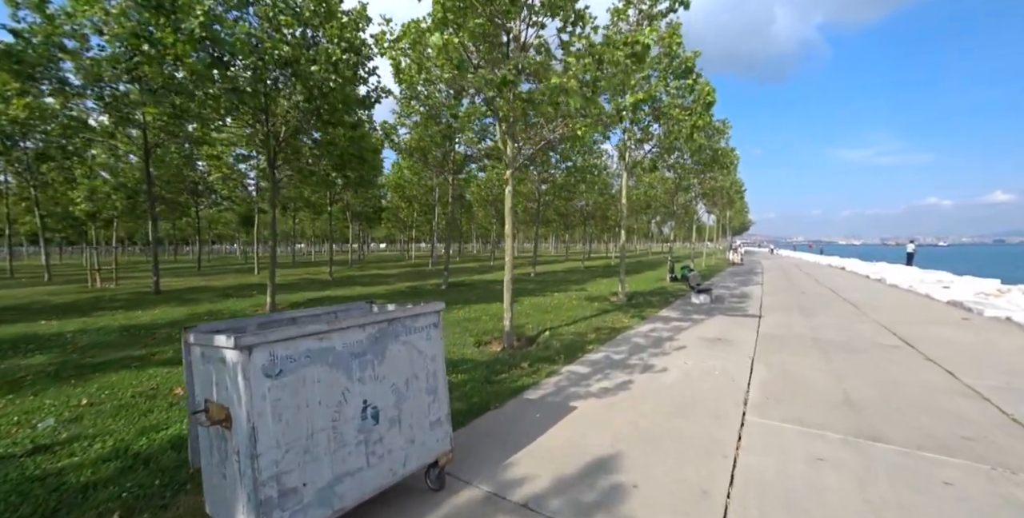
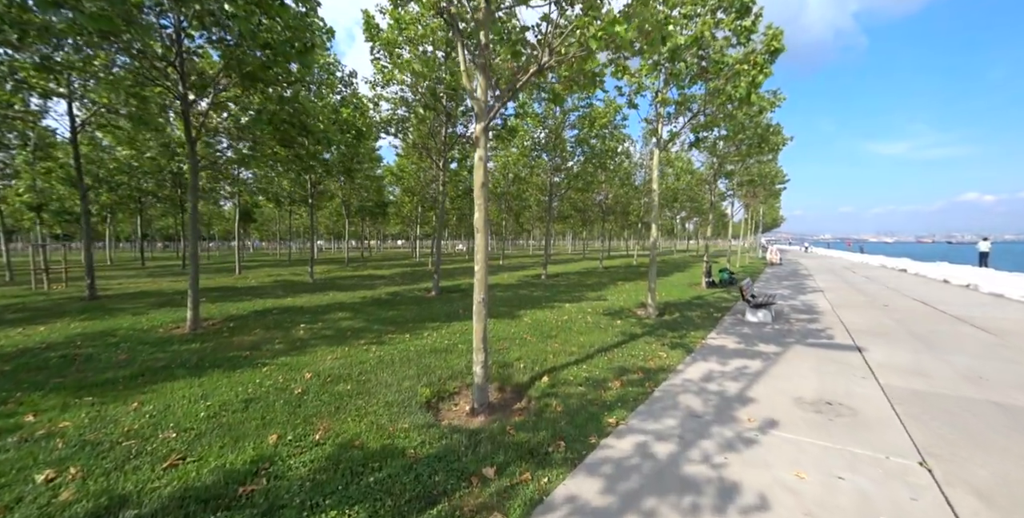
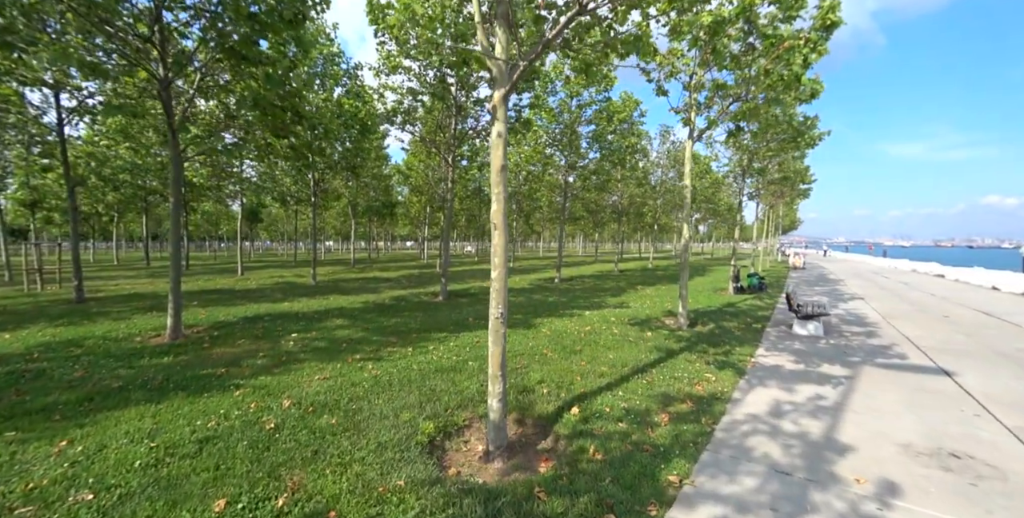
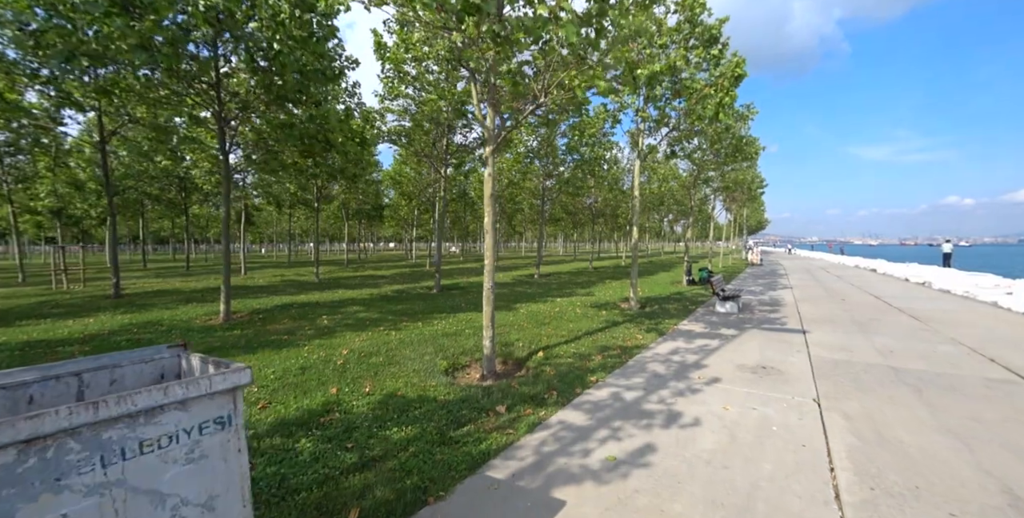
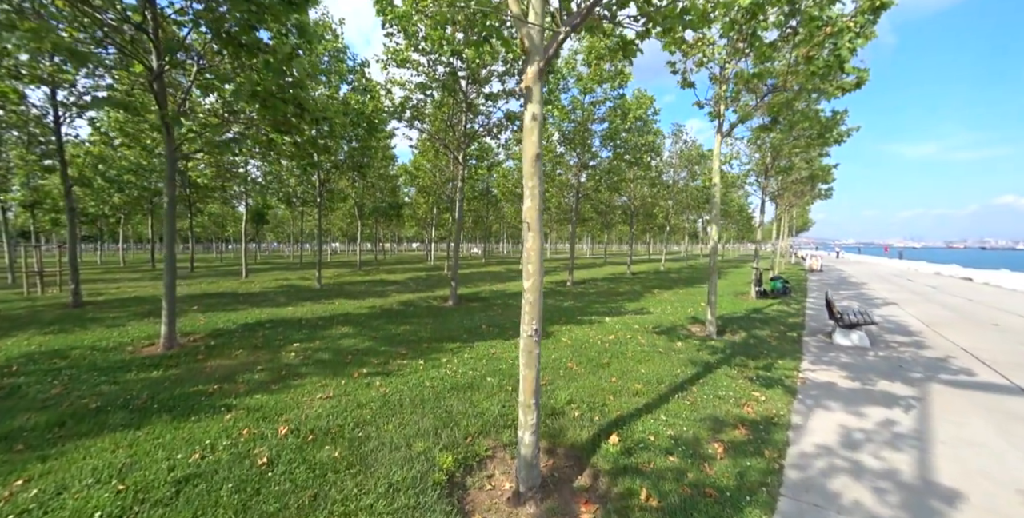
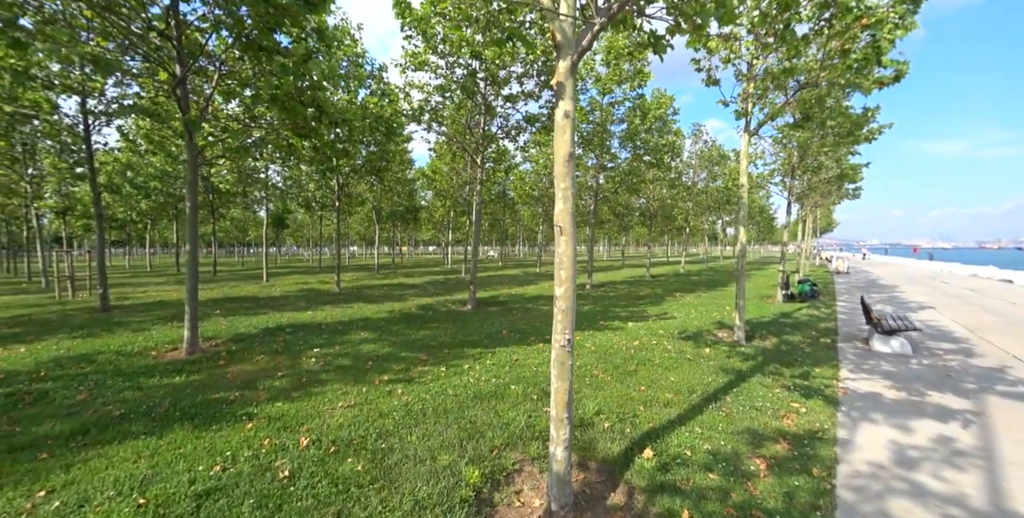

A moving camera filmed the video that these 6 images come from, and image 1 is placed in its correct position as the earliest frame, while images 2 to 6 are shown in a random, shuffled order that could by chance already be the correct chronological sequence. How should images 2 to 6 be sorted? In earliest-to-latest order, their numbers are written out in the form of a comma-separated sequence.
4, 2, 3, 5, 6
